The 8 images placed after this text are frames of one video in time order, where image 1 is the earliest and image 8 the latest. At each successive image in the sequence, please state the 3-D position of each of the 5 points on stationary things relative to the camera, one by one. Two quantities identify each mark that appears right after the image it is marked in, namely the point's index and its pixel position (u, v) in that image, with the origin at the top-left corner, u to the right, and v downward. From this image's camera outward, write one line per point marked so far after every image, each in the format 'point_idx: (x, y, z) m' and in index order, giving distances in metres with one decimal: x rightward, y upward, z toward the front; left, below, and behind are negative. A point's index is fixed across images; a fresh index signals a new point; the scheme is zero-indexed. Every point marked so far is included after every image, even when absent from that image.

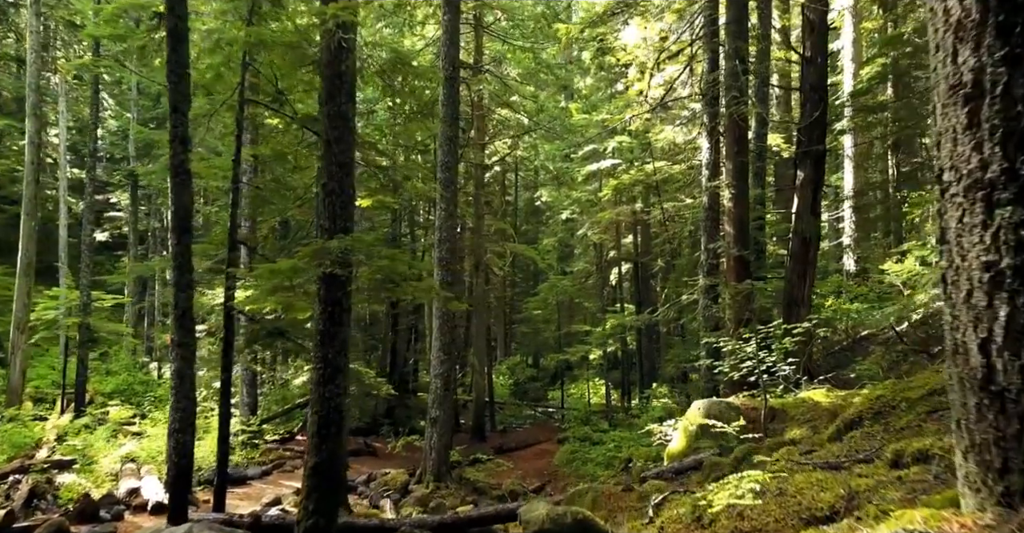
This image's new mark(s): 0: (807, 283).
0: (+4.7, -0.3, +13.2) m
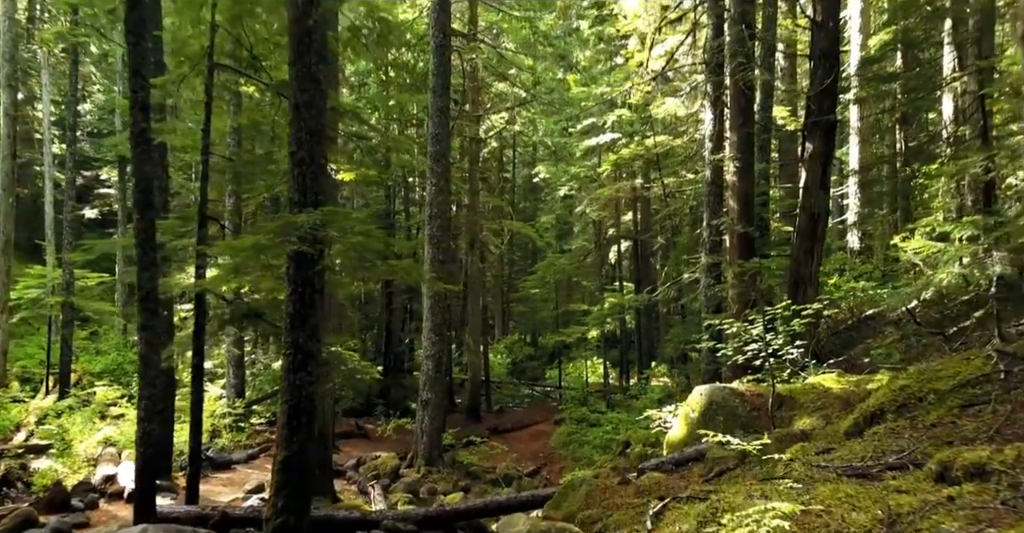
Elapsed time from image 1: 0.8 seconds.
0: (+4.5, +0.1, +12.6) m
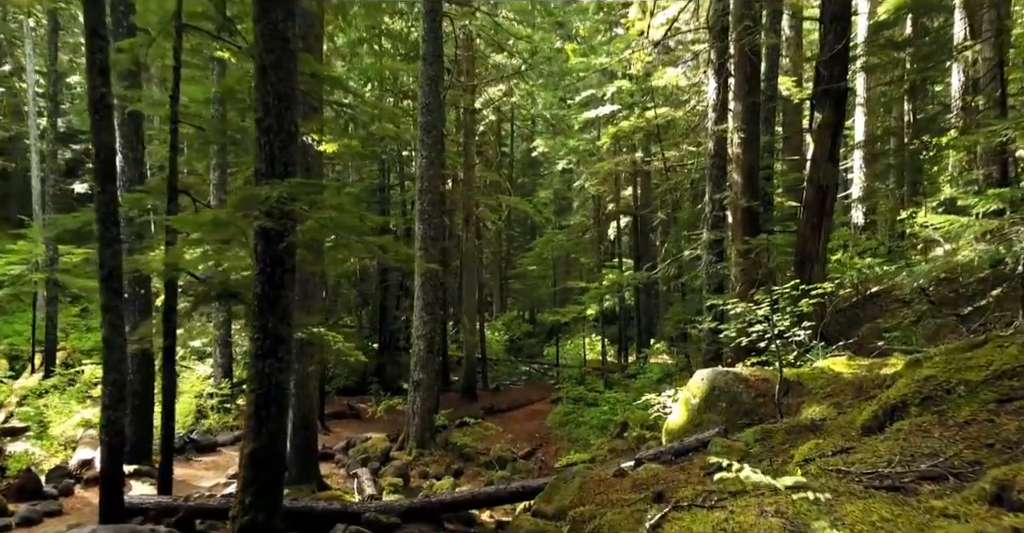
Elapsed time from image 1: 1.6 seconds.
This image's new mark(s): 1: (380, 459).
0: (+4.4, +0.4, +12.0) m
1: (-2.4, -3.5, +15.2) m
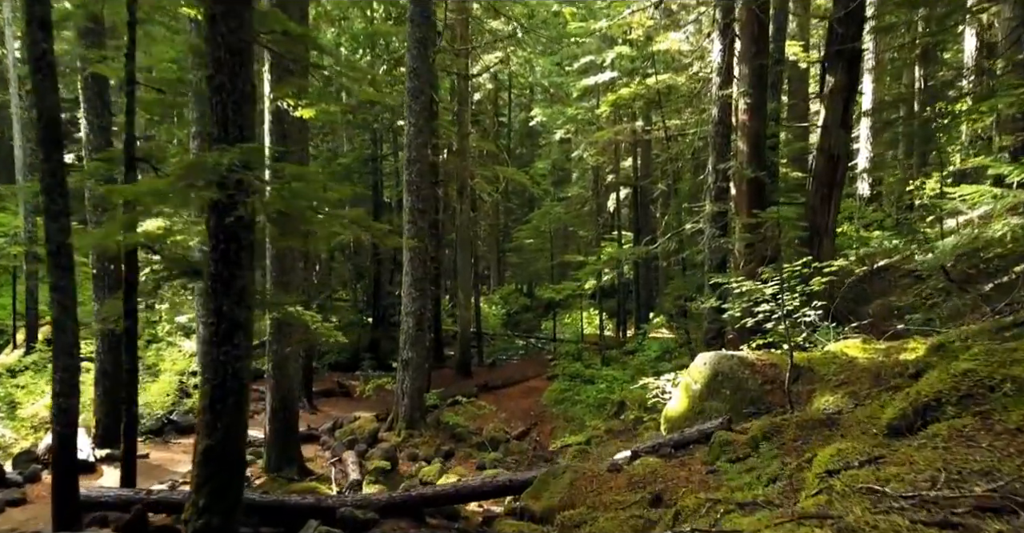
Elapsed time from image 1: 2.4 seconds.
0: (+4.3, +0.8, +11.2) m
1: (-2.5, -3.1, +14.6) m
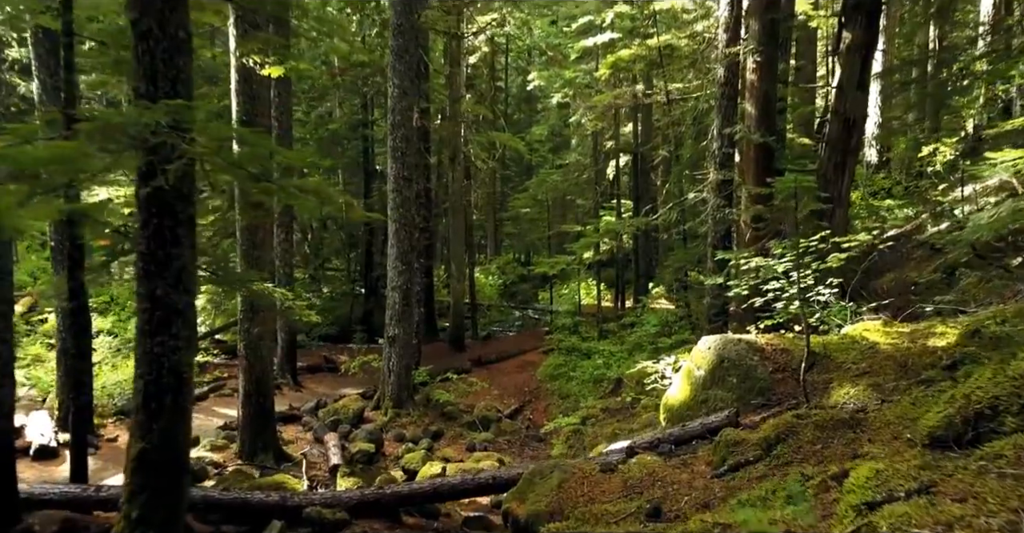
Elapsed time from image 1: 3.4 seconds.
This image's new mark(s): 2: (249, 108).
0: (+4.2, +1.1, +10.4) m
1: (-2.7, -2.6, +13.9) m
2: (-3.3, +2.0, +10.4) m
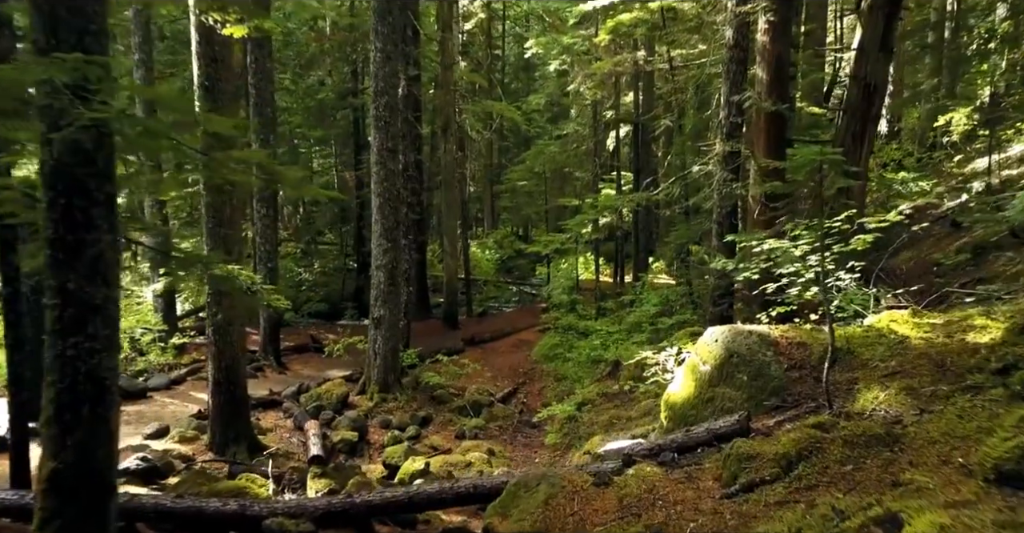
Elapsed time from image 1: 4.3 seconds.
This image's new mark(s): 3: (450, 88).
0: (+4.0, +1.3, +9.5) m
1: (-2.8, -2.2, +13.2) m
2: (-3.4, +2.2, +9.5) m
3: (-1.5, +4.2, +19.7) m
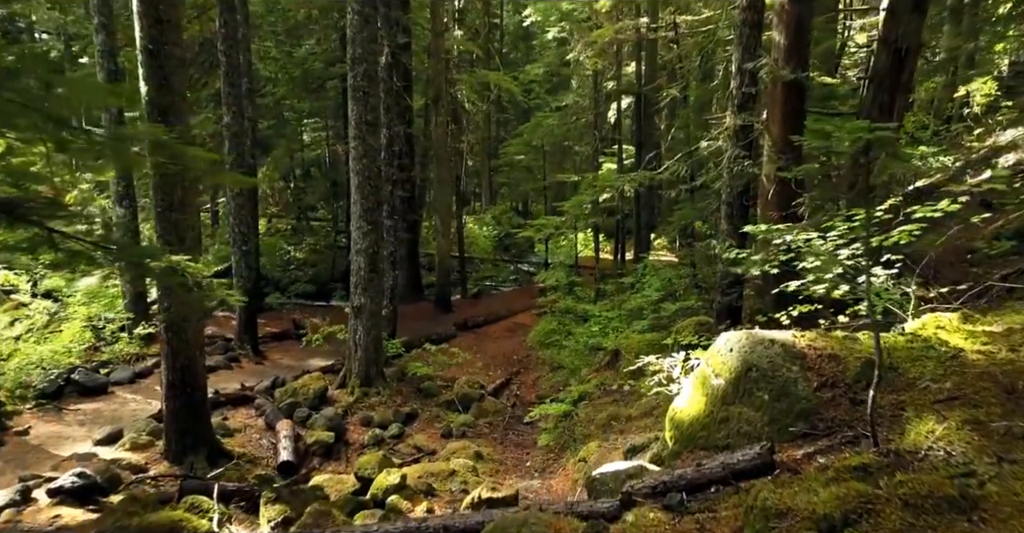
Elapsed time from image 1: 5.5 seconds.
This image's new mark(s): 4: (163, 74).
0: (+3.9, +1.4, +8.4) m
1: (-2.9, -2.0, +12.2) m
2: (-3.6, +2.3, +8.3) m
3: (-1.6, +4.7, +18.5) m
4: (-3.6, +2.0, +8.6) m
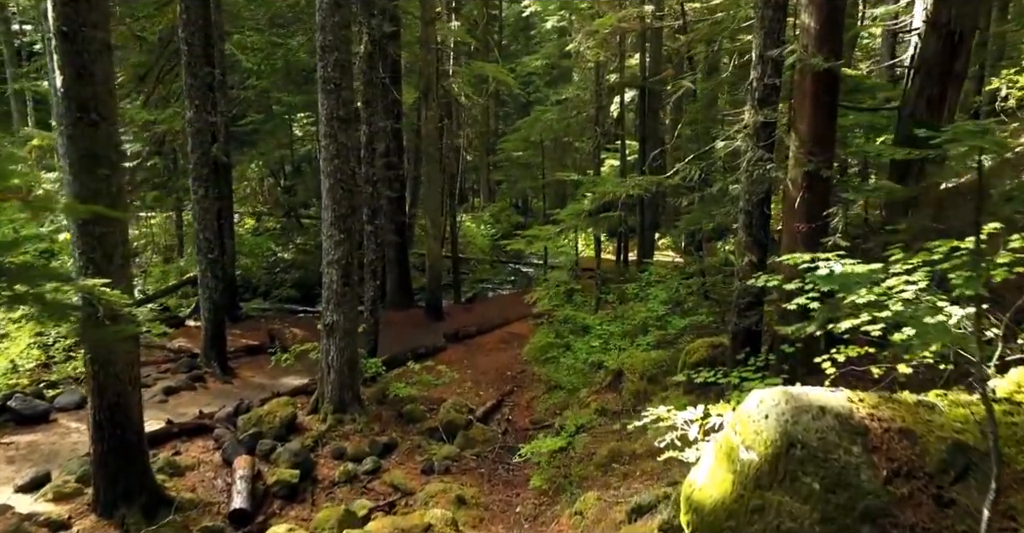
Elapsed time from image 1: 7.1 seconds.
0: (+3.7, +1.2, +7.0) m
1: (-3.1, -2.2, +10.9) m
2: (-3.7, +2.1, +7.0) m
3: (-1.7, +4.5, +17.2) m
4: (-3.7, +1.8, +7.3) m
